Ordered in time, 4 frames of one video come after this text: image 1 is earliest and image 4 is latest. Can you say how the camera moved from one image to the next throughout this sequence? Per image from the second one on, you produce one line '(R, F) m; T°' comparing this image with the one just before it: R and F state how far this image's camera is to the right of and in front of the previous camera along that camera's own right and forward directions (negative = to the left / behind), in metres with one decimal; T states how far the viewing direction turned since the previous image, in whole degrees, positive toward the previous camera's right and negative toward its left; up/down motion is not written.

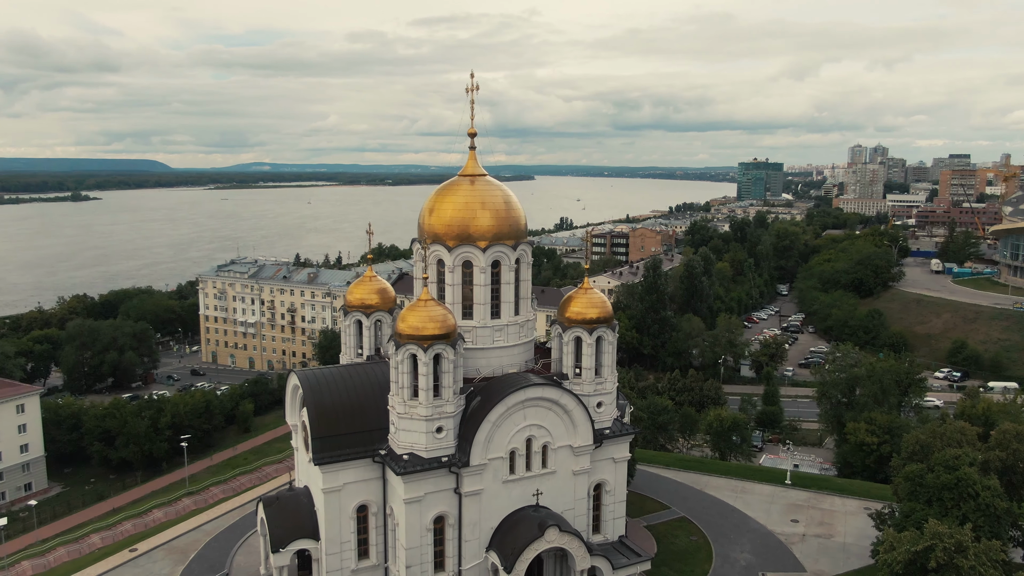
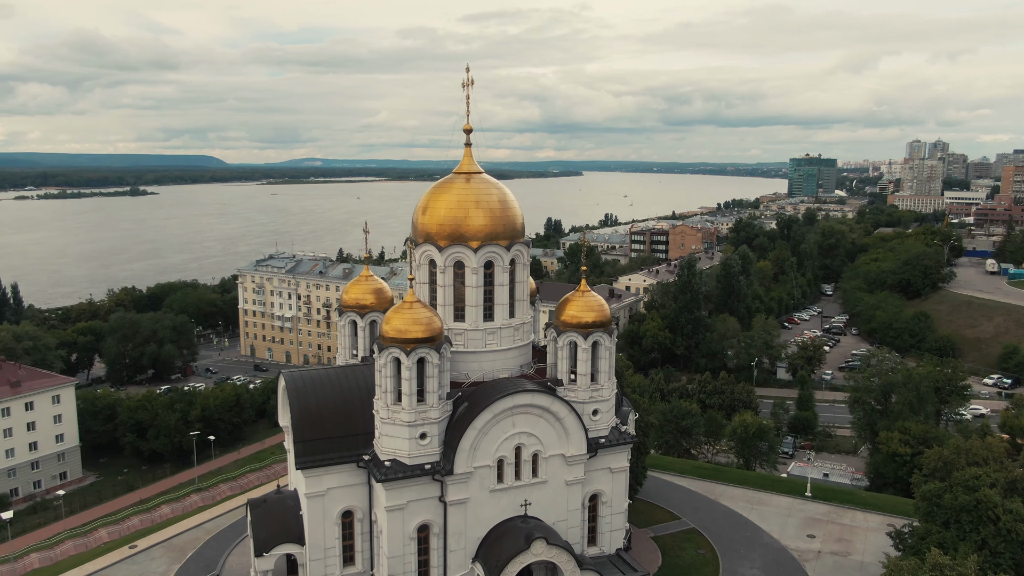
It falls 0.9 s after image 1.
(+0.9, +0.5) m; -3°
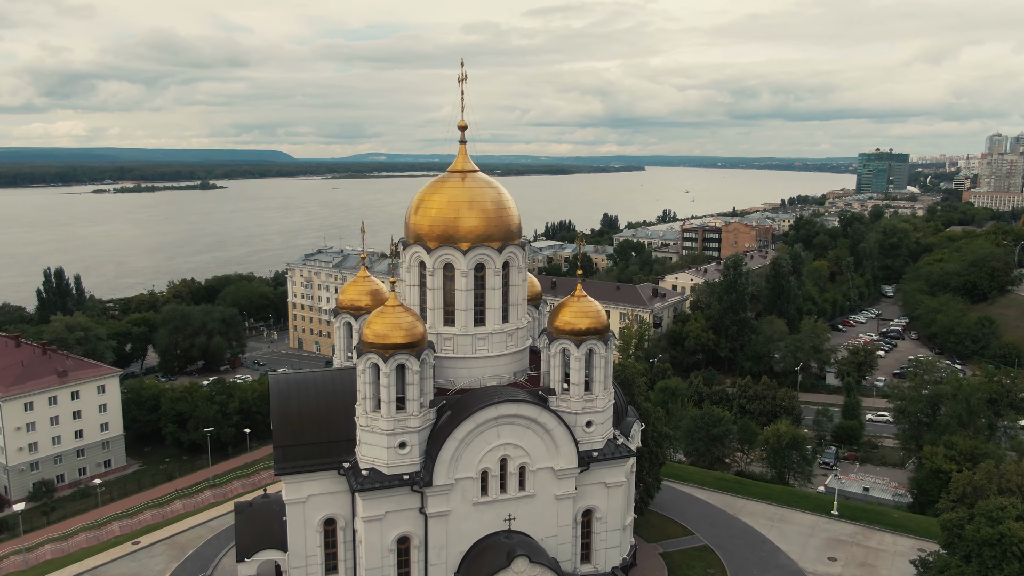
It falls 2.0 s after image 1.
(+1.1, +0.6) m; -4°
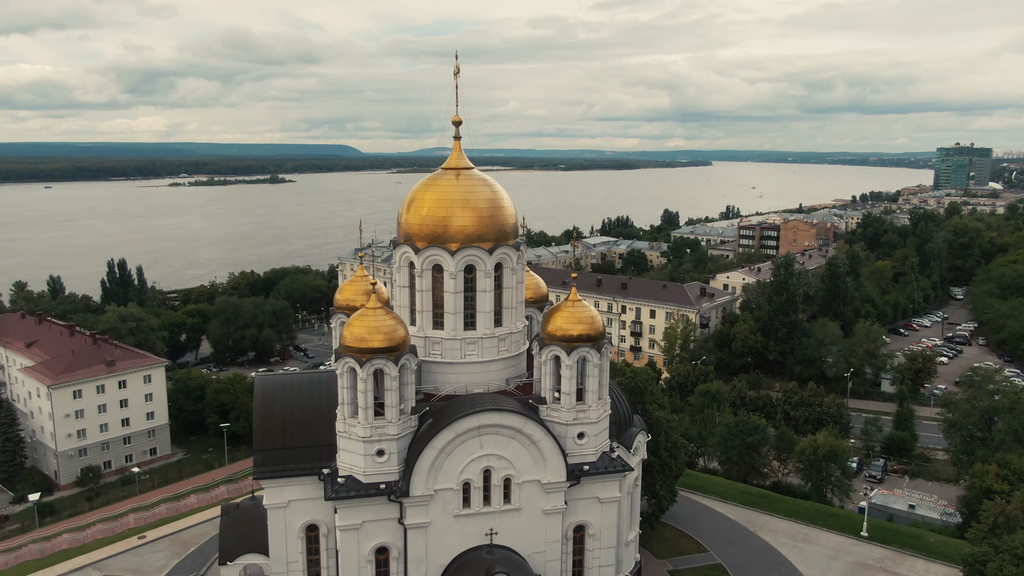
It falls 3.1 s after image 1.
(+1.1, +0.6) m; -5°
